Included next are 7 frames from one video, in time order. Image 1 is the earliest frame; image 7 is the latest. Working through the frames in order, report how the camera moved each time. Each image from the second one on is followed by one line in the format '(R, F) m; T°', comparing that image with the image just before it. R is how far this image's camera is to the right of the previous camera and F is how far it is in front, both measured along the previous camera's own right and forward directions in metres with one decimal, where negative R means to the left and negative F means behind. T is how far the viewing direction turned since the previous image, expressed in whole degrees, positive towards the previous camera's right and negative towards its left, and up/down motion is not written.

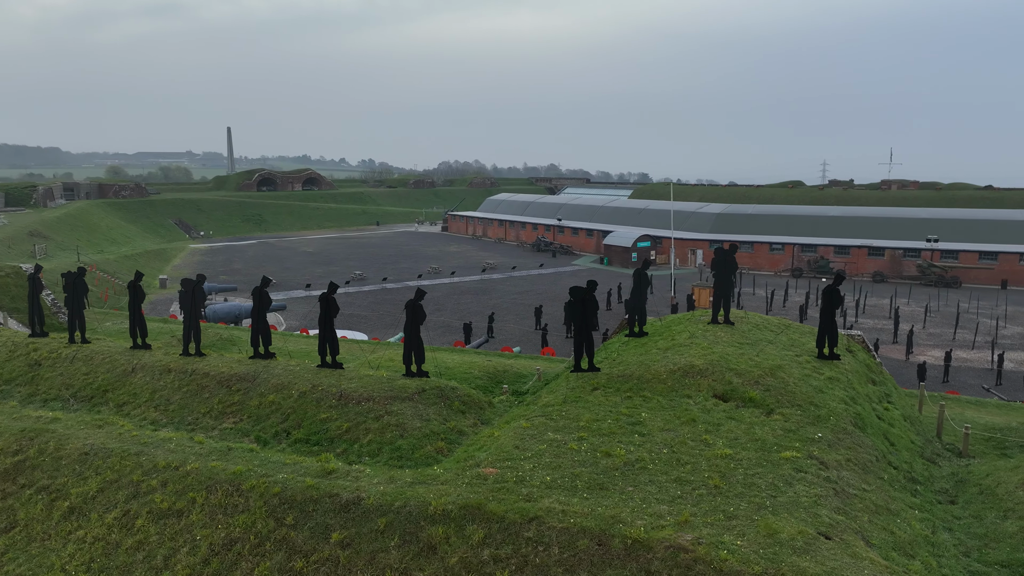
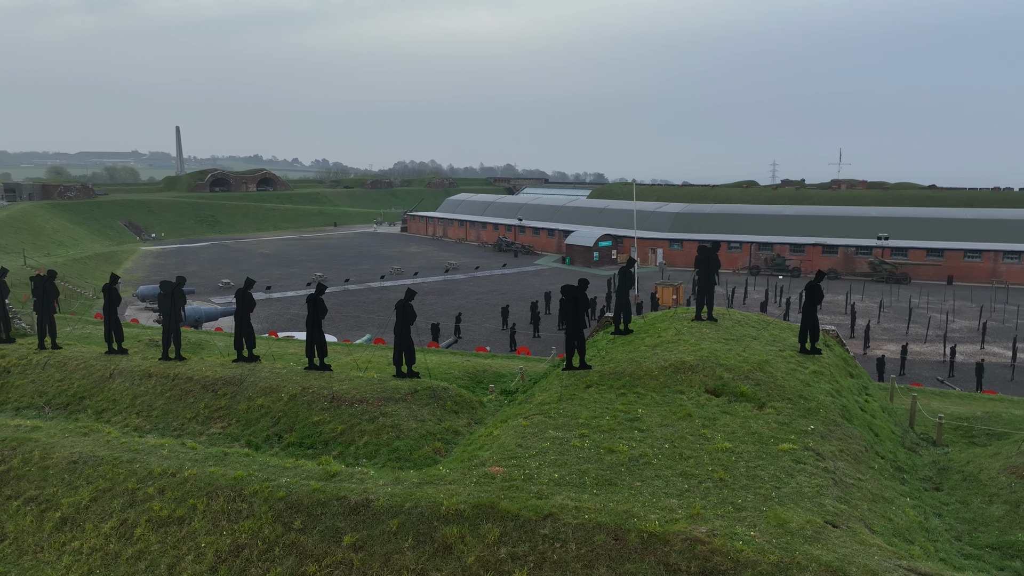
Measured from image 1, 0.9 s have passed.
(-0.8, 0.0) m; +3°
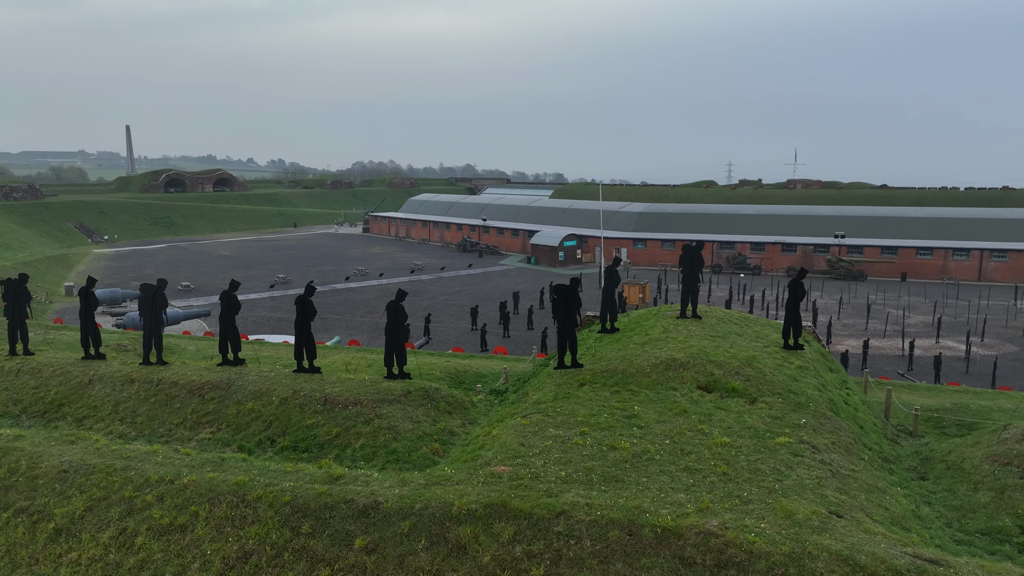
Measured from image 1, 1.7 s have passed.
(-0.7, 0.0) m; +3°
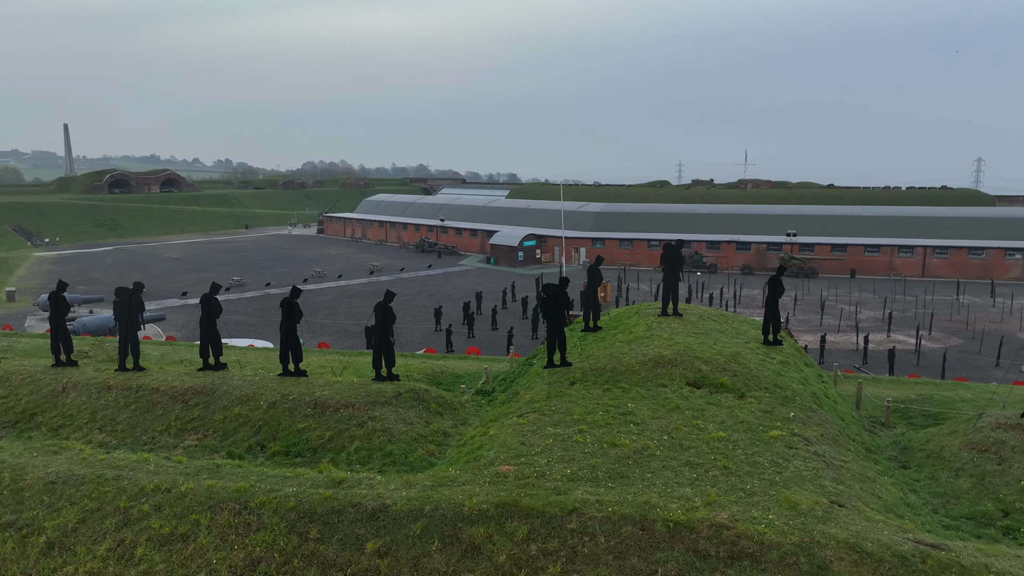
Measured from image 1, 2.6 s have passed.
(-0.8, 0.0) m; +4°
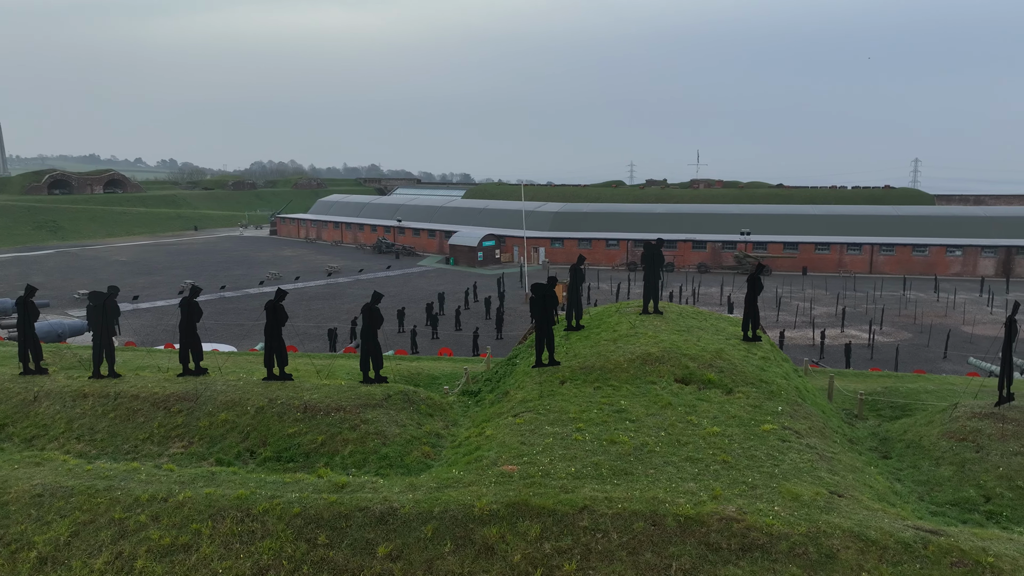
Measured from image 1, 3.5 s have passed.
(-0.8, 0.0) m; +4°
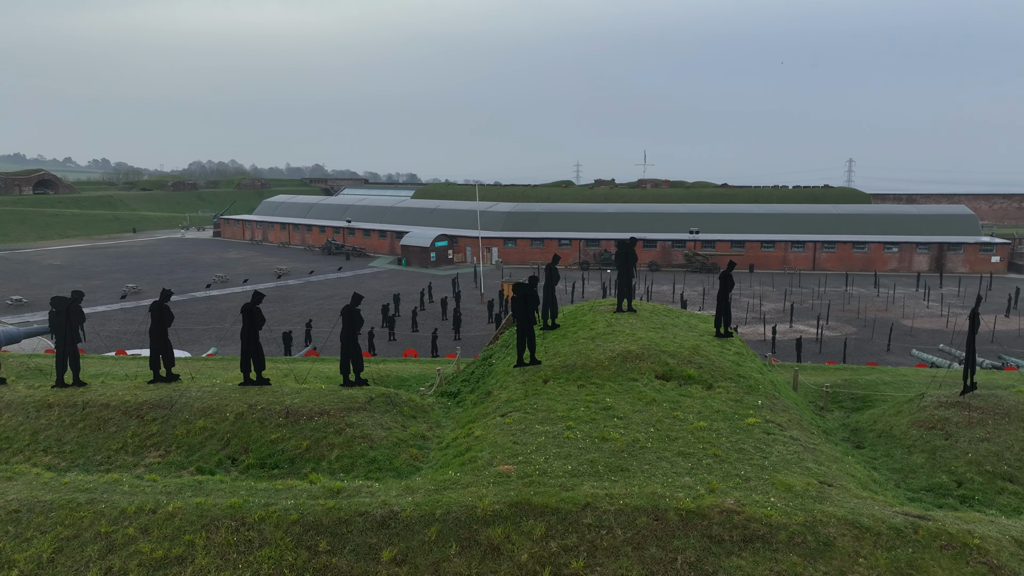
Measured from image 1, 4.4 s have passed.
(-0.8, 0.0) m; +4°
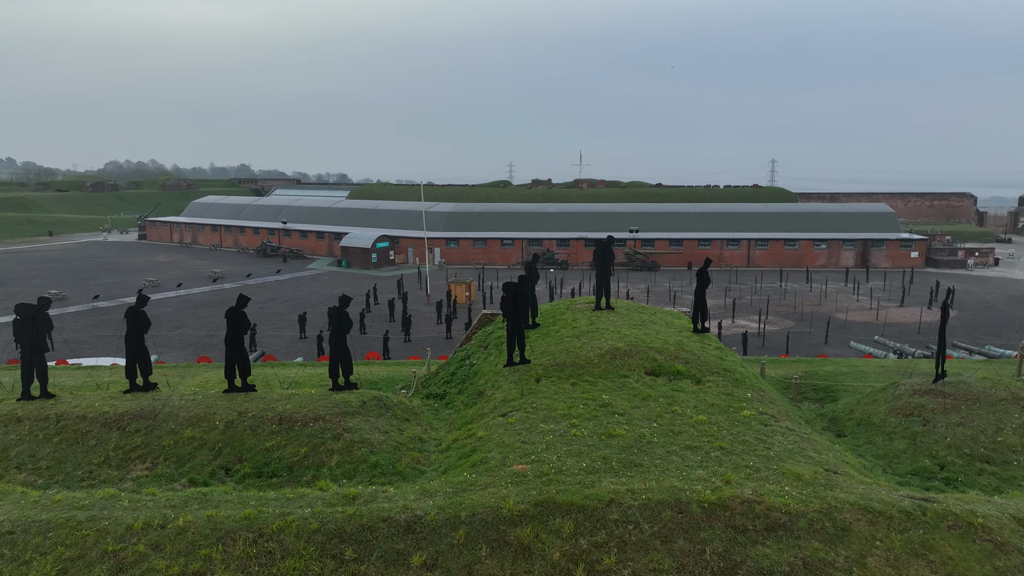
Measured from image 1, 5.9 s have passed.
(-1.3, +0.1) m; +5°
